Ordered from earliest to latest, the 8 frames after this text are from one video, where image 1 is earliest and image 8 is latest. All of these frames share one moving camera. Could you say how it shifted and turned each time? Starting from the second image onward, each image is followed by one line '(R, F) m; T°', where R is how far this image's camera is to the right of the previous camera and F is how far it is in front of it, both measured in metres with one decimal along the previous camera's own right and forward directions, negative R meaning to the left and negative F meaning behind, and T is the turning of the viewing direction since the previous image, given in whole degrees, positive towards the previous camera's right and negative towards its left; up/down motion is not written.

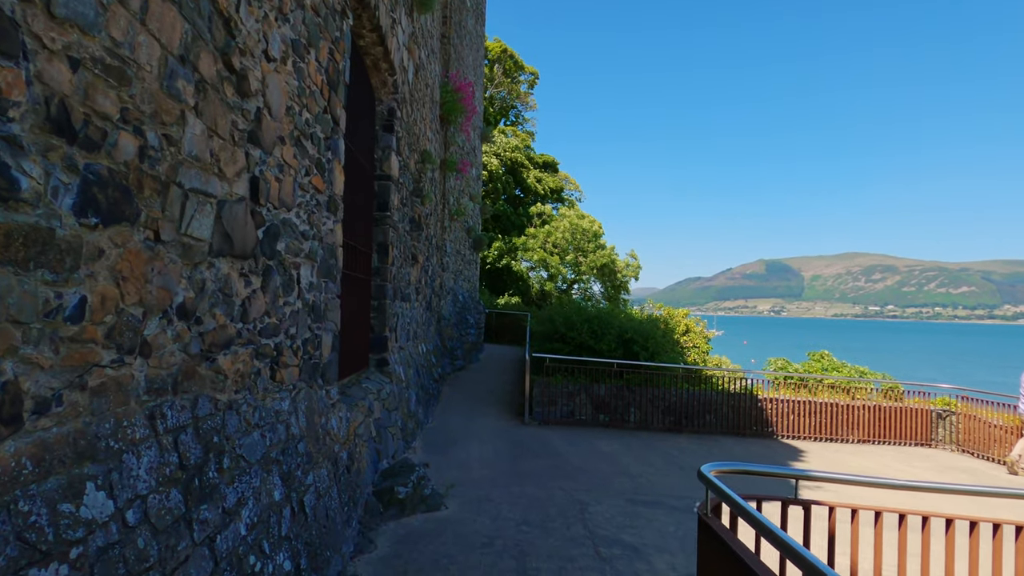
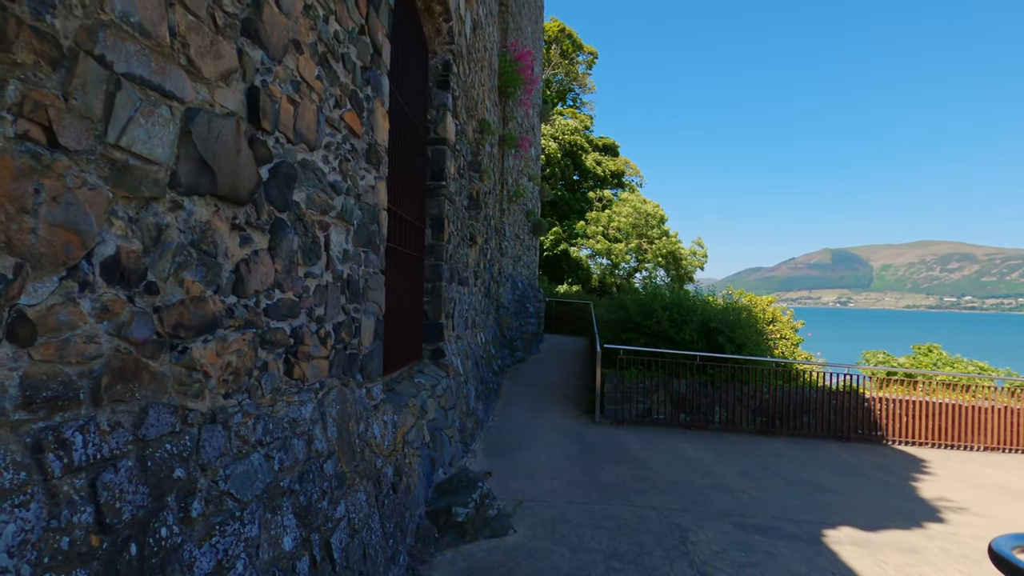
(-0.2, +1.0) m; -5°
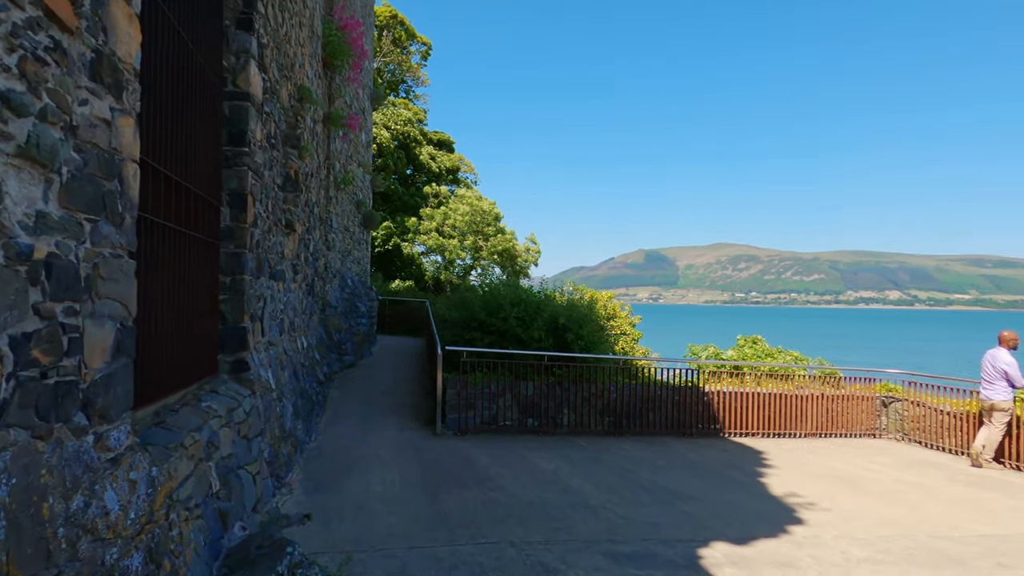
(0.0, +1.0) m; +15°
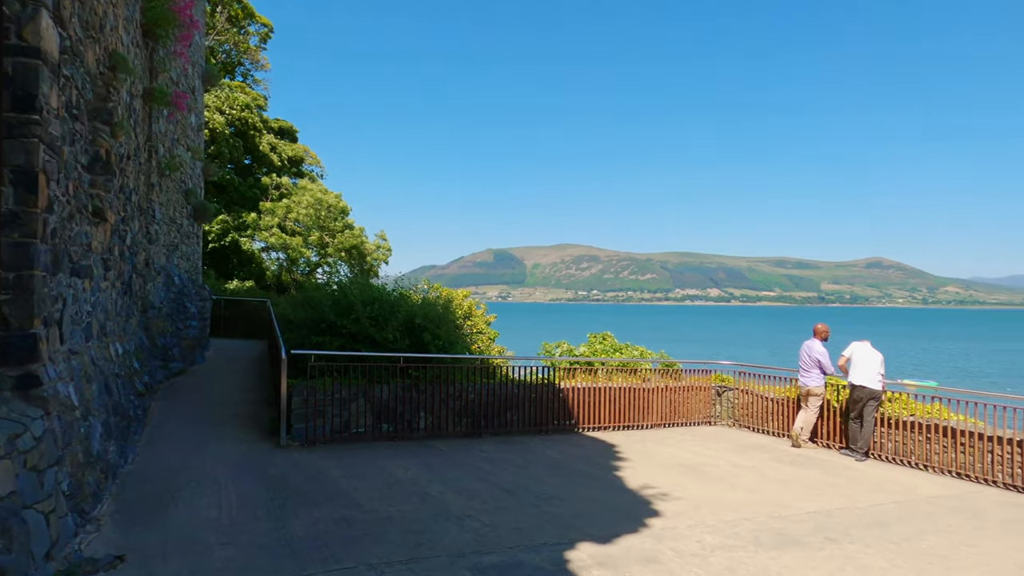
(-0.1, +0.3) m; +13°
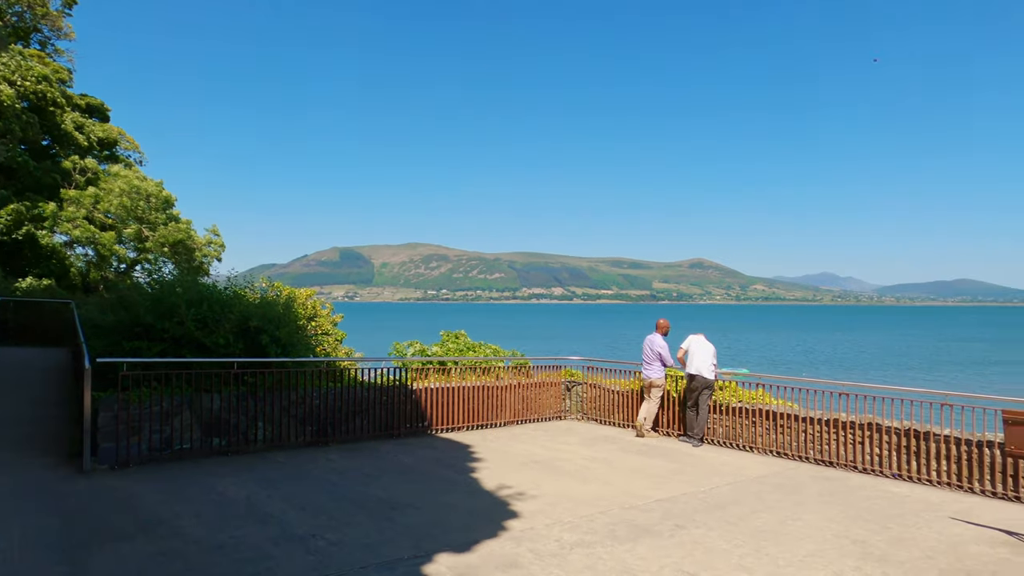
(0.0, +0.3) m; +13°
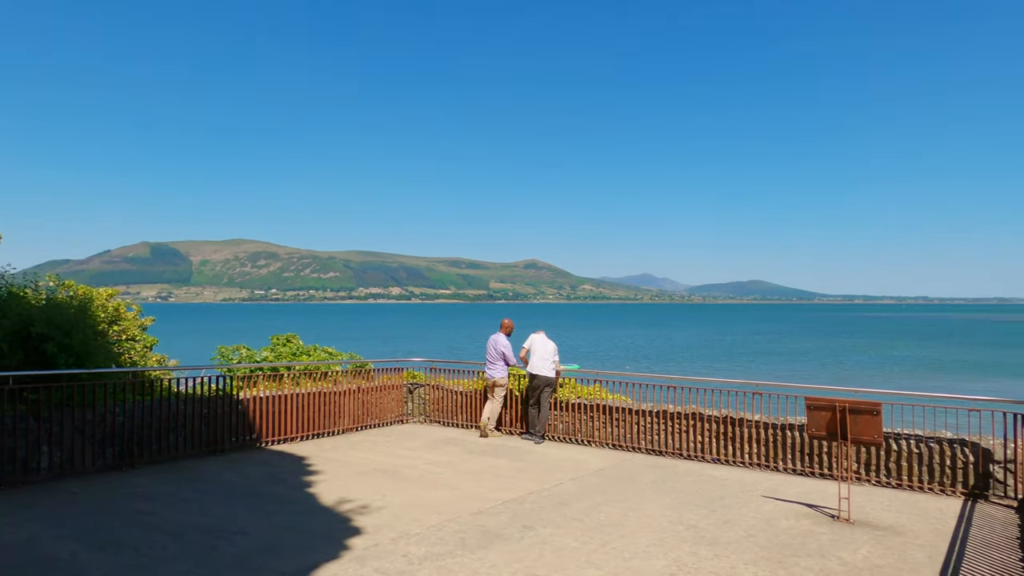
(-0.1, +0.2) m; +14°
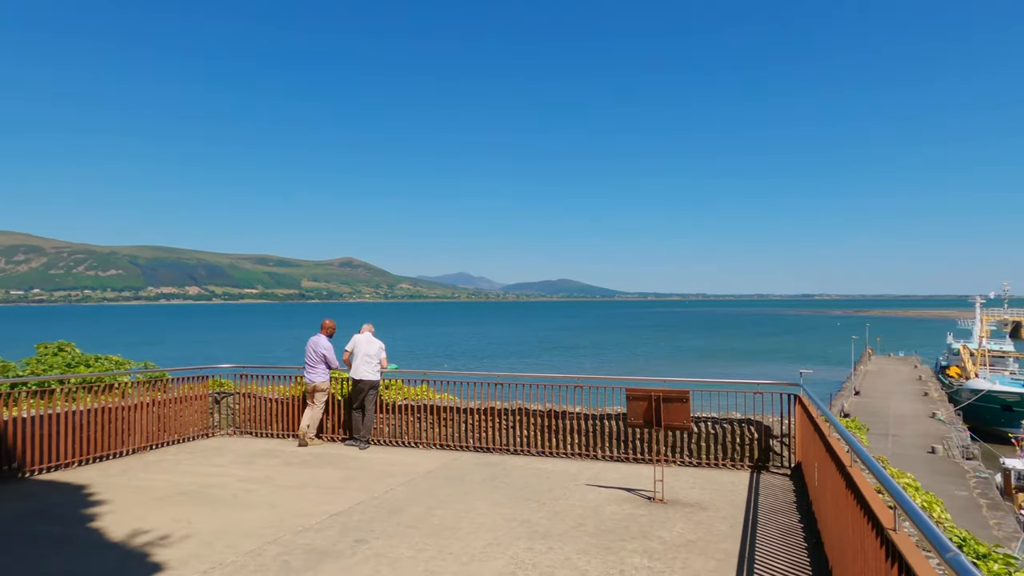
(-0.1, +0.2) m; +16°
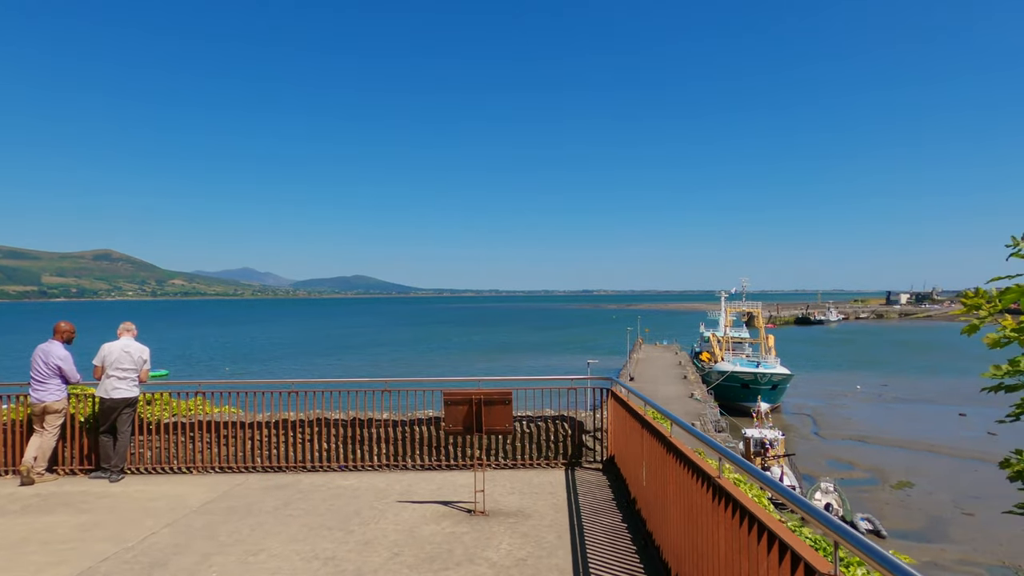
(-0.1, +0.7) m; +18°
